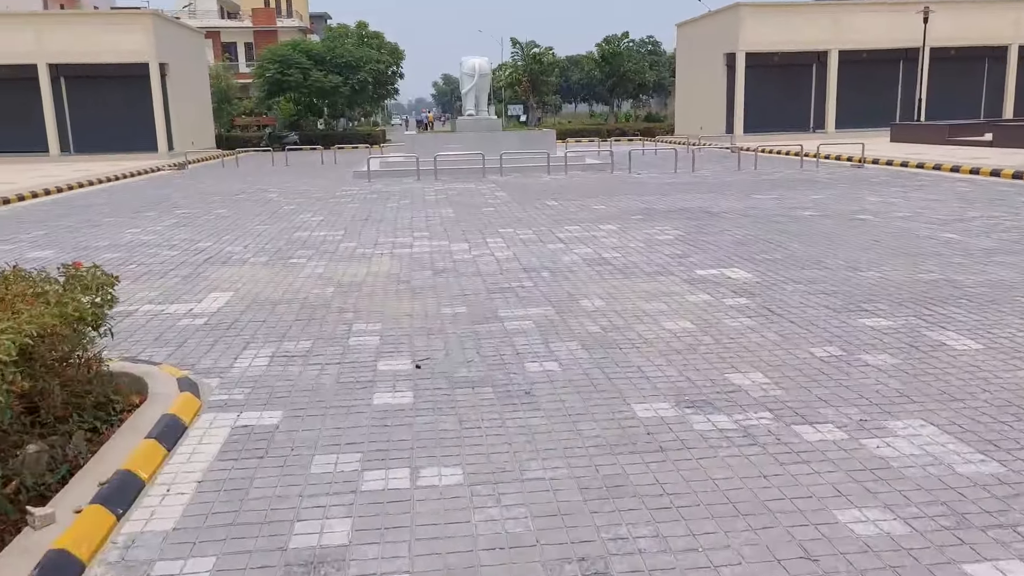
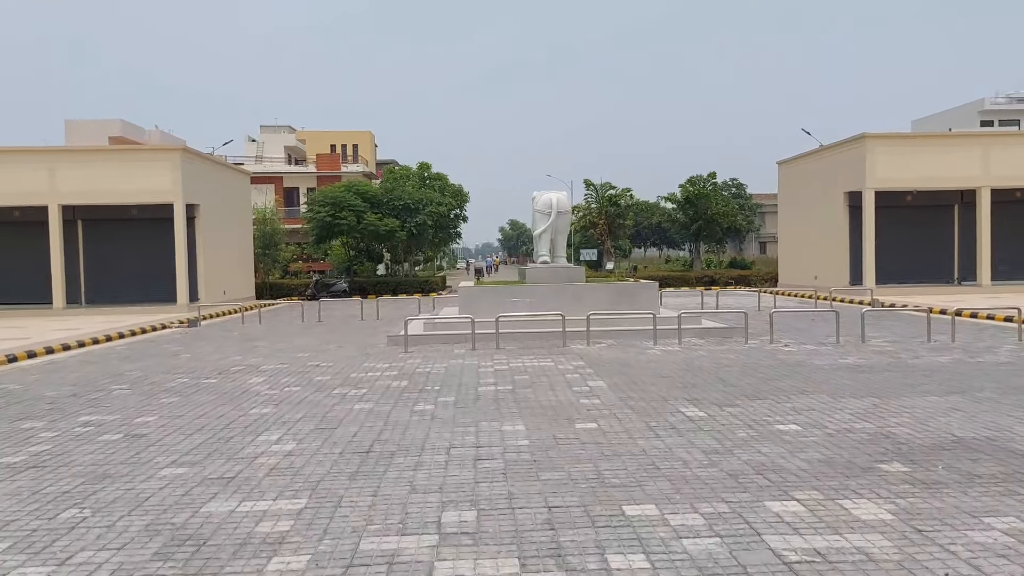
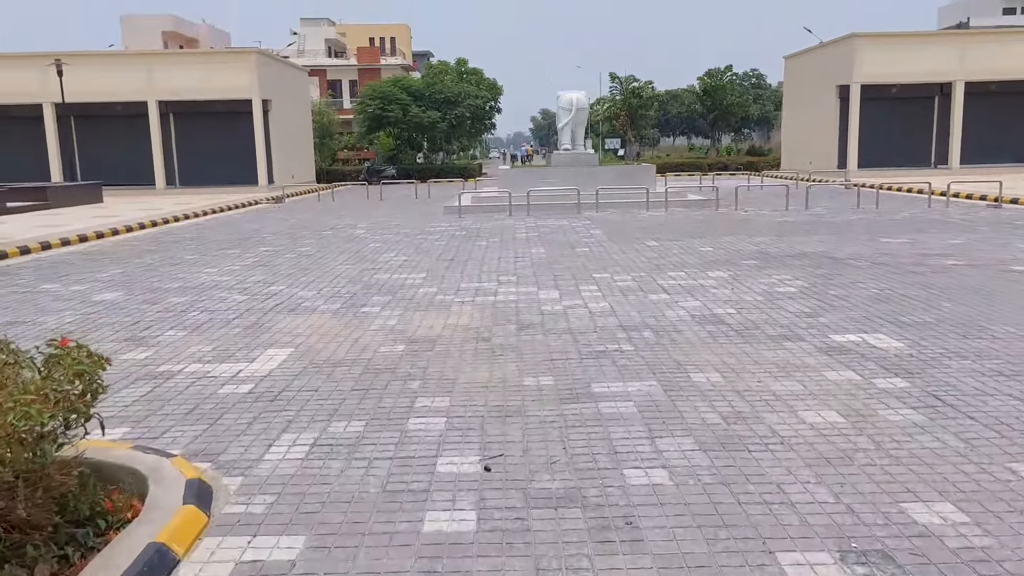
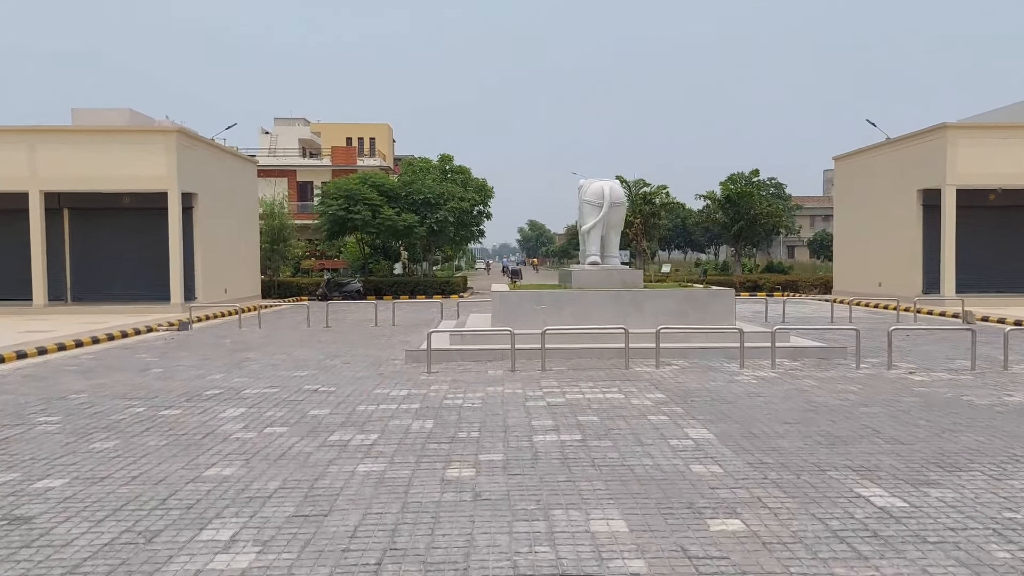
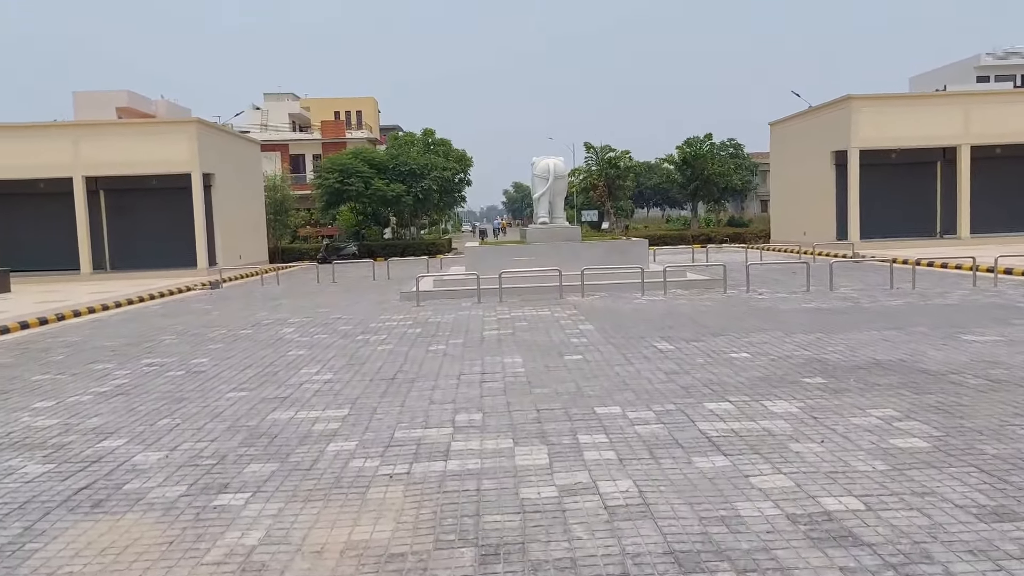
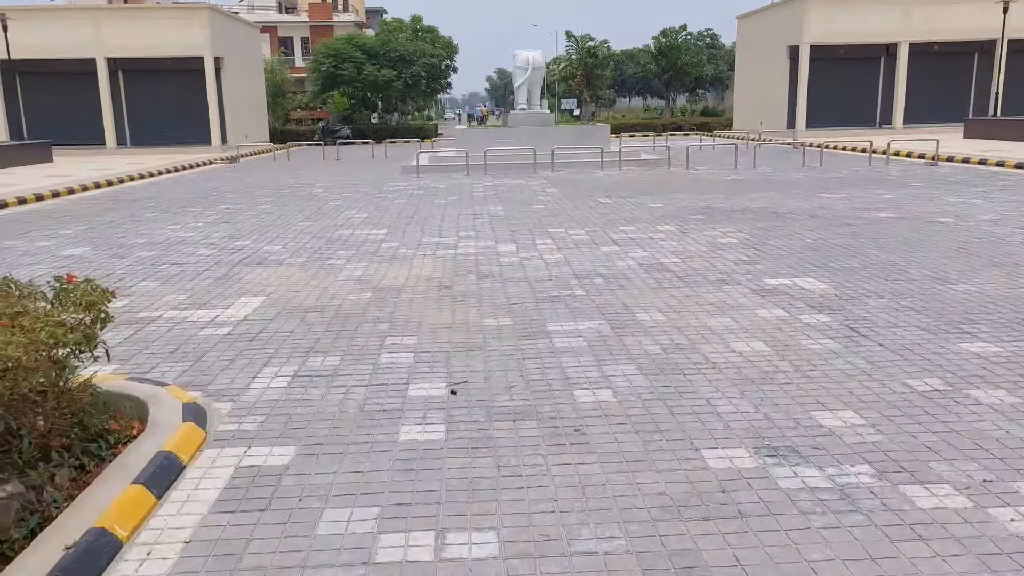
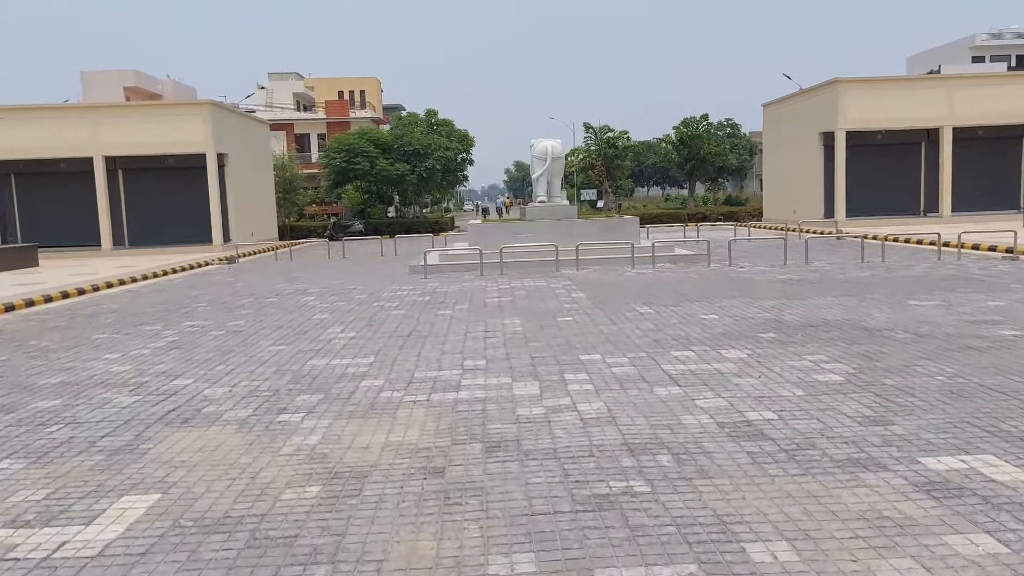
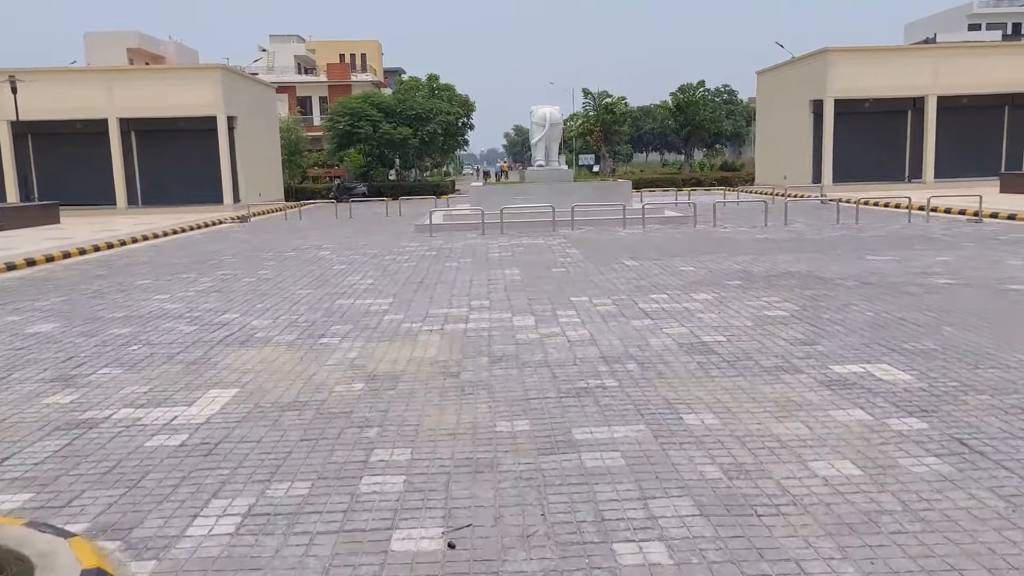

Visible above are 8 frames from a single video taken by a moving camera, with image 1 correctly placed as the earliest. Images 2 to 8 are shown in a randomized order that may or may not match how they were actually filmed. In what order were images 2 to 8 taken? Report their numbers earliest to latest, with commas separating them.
6, 3, 8, 7, 5, 2, 4
